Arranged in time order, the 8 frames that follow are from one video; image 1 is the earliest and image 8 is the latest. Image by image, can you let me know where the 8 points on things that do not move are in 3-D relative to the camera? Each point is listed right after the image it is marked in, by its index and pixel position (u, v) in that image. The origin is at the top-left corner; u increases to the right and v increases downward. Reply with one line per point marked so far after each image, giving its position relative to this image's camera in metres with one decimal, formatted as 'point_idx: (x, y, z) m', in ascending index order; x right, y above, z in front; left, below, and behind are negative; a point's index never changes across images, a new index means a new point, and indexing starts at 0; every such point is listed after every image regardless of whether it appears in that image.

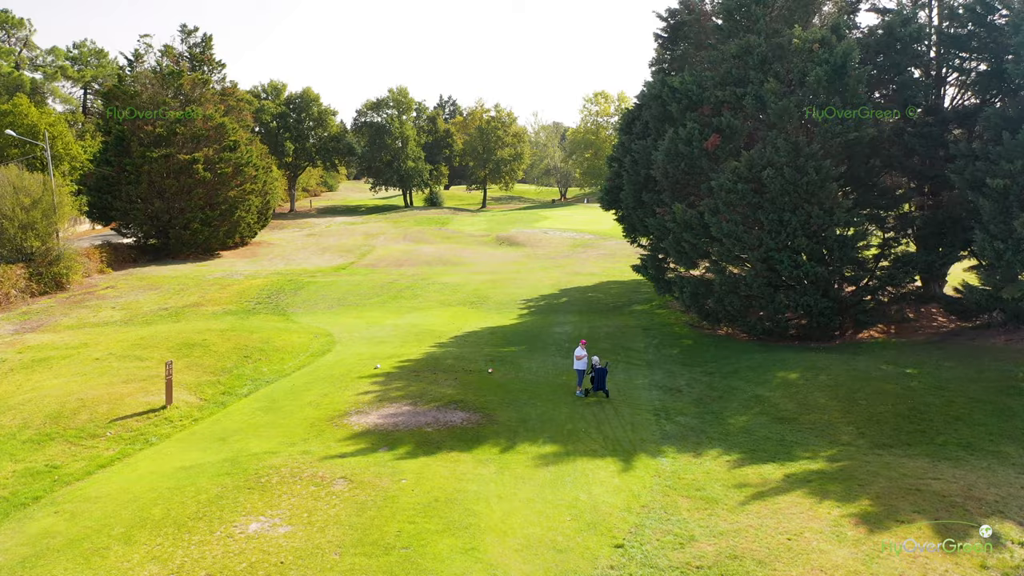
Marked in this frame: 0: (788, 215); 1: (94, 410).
0: (+5.5, +1.5, +16.6) m
1: (-6.6, -1.9, +13.0) m
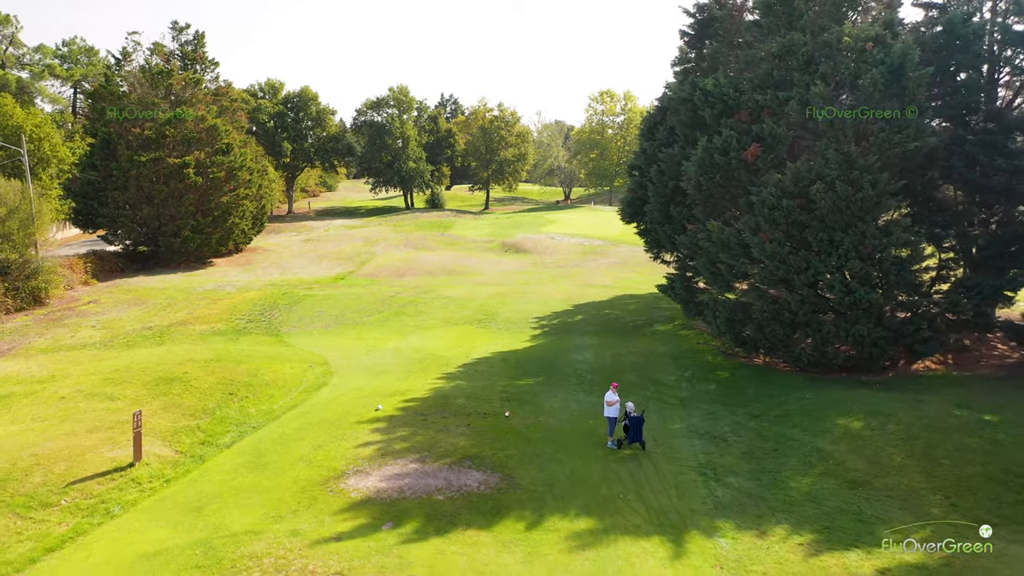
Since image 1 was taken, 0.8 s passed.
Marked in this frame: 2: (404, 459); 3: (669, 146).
0: (+5.9, +0.9, +14.7) m
1: (-6.3, -2.5, +11.2) m
2: (-1.5, -2.4, +11.6) m
3: (+3.7, +3.3, +19.2) m
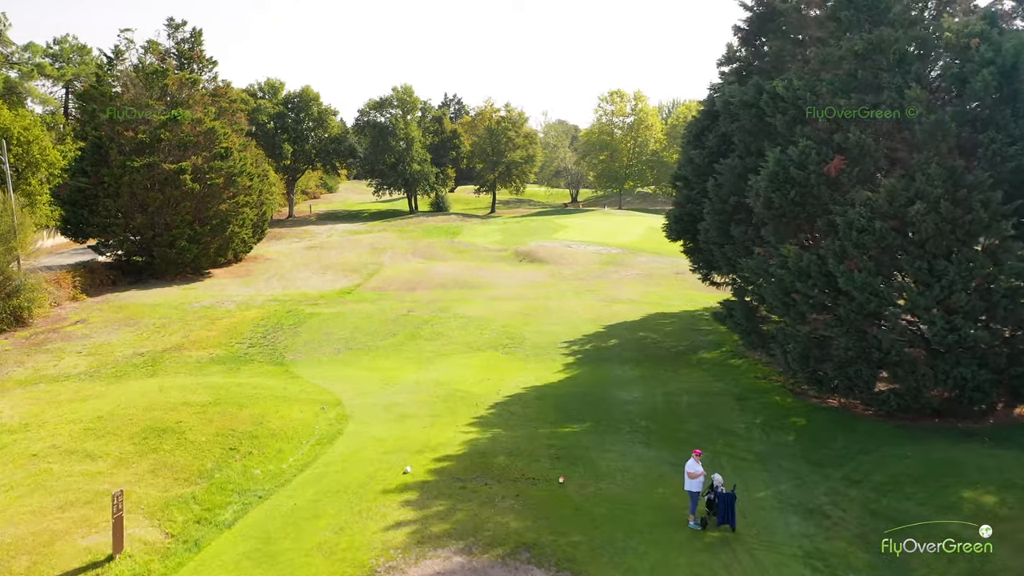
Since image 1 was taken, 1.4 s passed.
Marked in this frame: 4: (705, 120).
0: (+6.6, +0.4, +12.6) m
1: (-5.5, -3.1, +9.0) m
2: (-0.8, -3.0, +9.5) m
3: (+4.4, +2.7, +17.0) m
4: (+4.5, +4.0, +19.3) m
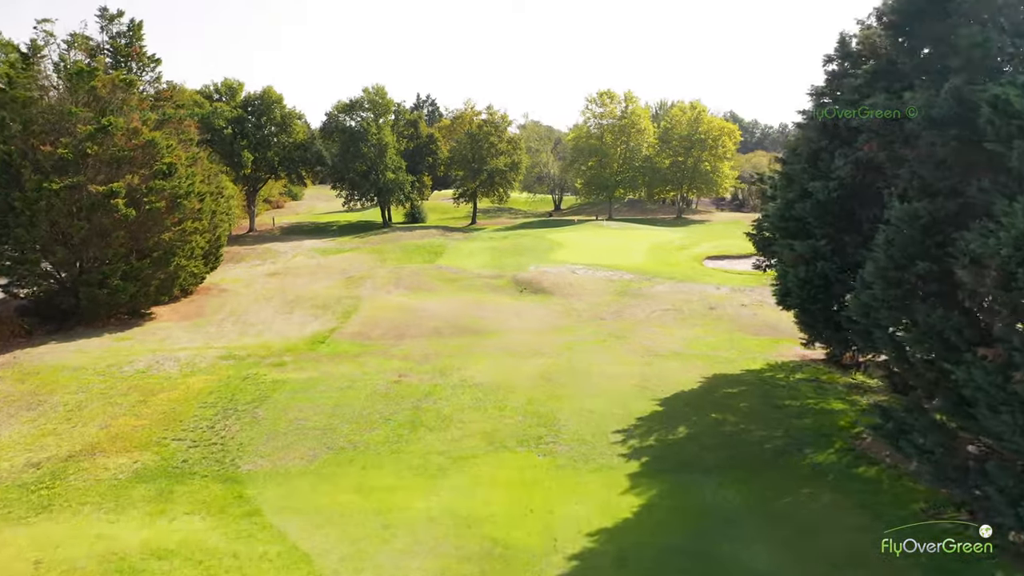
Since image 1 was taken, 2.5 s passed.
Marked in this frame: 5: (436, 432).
0: (+7.7, -1.0, +7.3) m
1: (-4.3, -4.6, +3.2) m
2: (+0.5, -4.5, +3.9) m
3: (+5.3, +1.3, +11.6) m
4: (+5.2, +2.6, +13.9) m
5: (-1.5, -2.9, +16.9) m
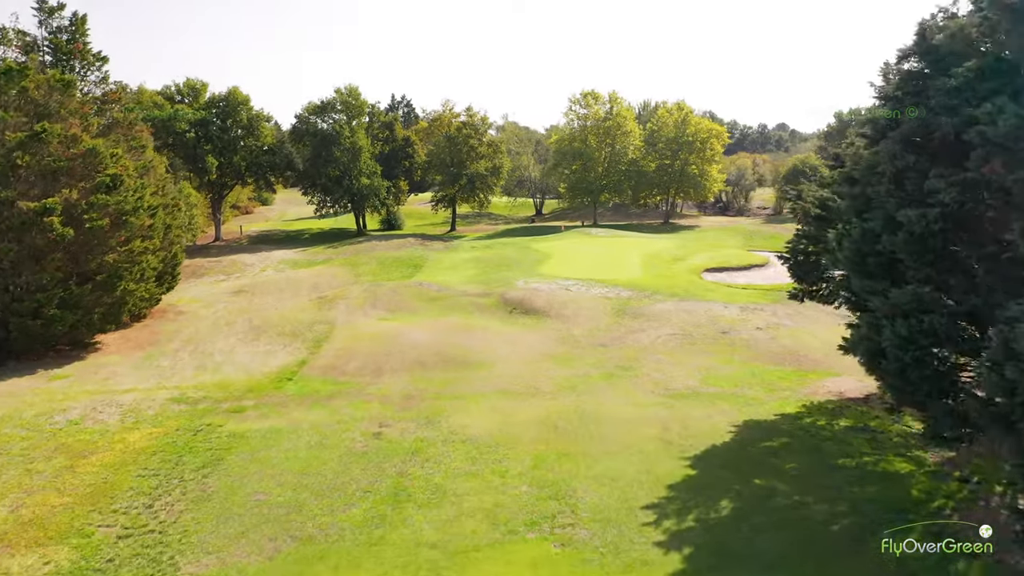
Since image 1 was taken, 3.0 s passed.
0: (+8.0, -1.7, +4.5) m
1: (-3.8, -5.4, +0.1) m
2: (+1.0, -5.2, +0.9) m
3: (+5.5, +0.6, +8.8) m
4: (+5.4, +1.8, +11.1) m
5: (-1.4, -3.7, +13.8) m
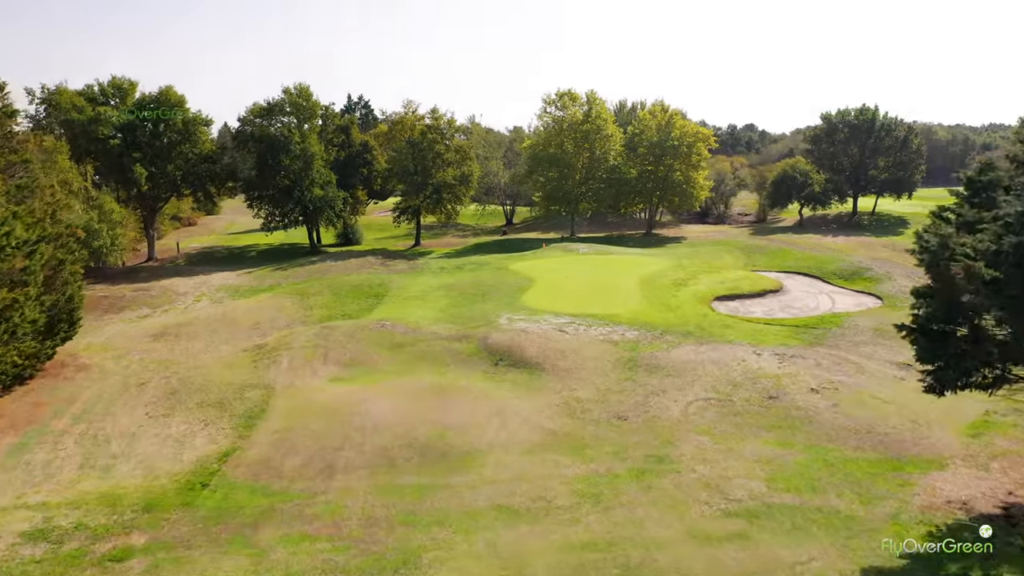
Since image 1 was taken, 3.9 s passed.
0: (+8.8, -3.0, -1.0) m
1: (-2.7, -6.8, -5.9) m
2: (+2.0, -6.6, -4.9) m
3: (+6.1, -0.8, +3.1) m
4: (+5.8, +0.5, +5.4) m
5: (-1.0, -5.1, +7.9) m
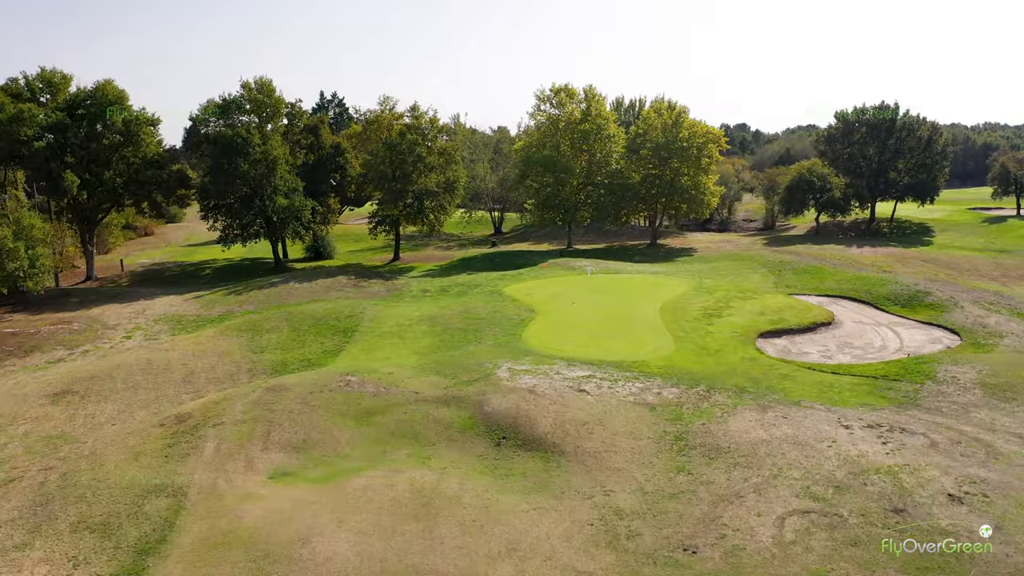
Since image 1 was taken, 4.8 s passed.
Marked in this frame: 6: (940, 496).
0: (+9.6, -4.2, -7.2) m
1: (-1.8, -8.1, -12.4) m
2: (+2.8, -7.8, -11.3) m
3: (+6.7, -1.9, -3.2) m
4: (+6.4, -0.7, -0.9) m
5: (-0.5, -6.3, +1.4) m
6: (+7.9, -3.8, +15.2) m
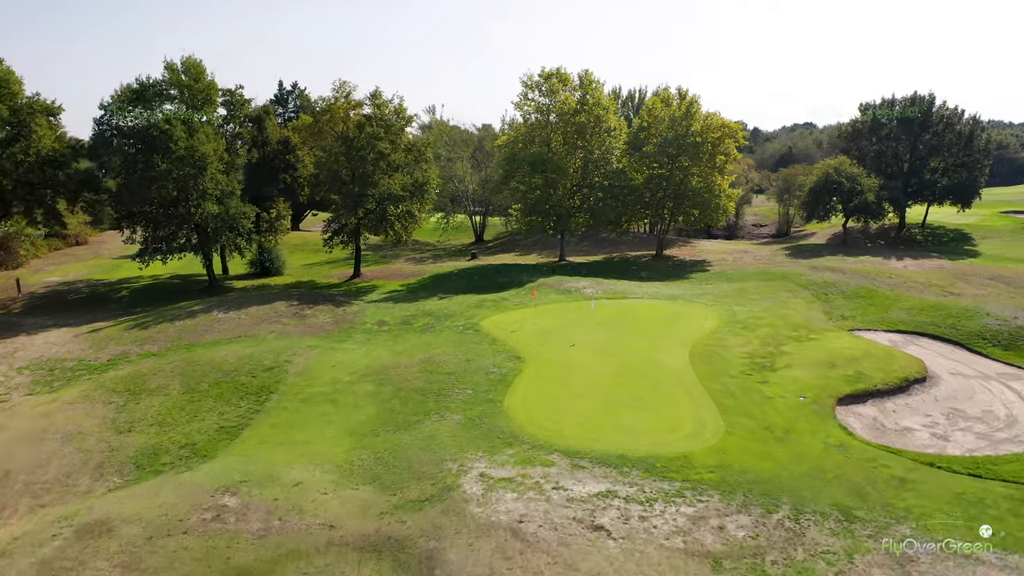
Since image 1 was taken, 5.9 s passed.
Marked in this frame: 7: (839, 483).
0: (+9.6, -5.4, -15.4) m
1: (-1.7, -9.2, -20.8) m
2: (+2.9, -9.0, -19.6) m
3: (+6.7, -3.1, -11.4) m
4: (+6.3, -1.9, -9.1) m
5: (-0.6, -7.5, -6.9) m
6: (+7.6, -4.9, +7.0) m
7: (+6.2, -3.7, +15.7) m
